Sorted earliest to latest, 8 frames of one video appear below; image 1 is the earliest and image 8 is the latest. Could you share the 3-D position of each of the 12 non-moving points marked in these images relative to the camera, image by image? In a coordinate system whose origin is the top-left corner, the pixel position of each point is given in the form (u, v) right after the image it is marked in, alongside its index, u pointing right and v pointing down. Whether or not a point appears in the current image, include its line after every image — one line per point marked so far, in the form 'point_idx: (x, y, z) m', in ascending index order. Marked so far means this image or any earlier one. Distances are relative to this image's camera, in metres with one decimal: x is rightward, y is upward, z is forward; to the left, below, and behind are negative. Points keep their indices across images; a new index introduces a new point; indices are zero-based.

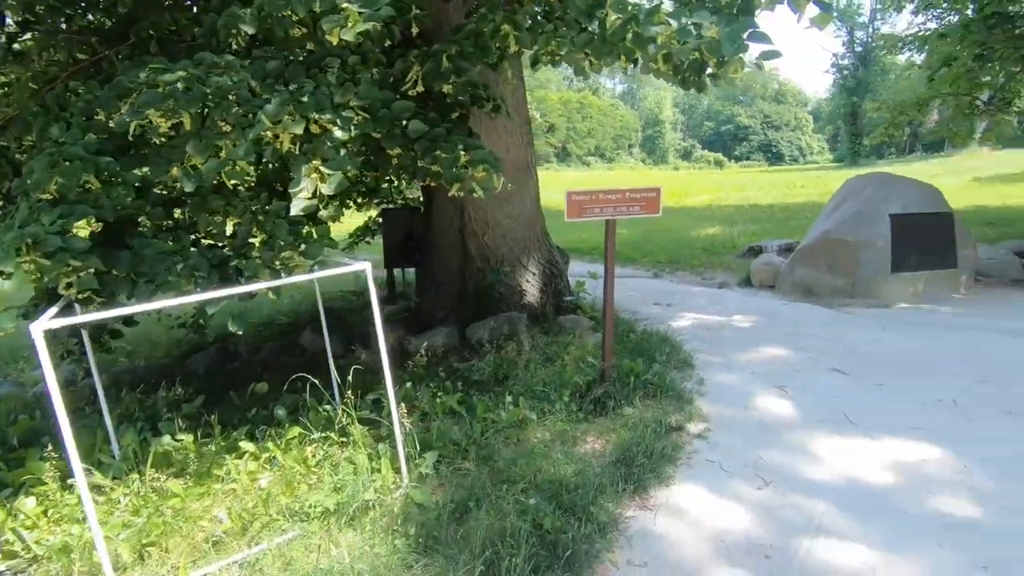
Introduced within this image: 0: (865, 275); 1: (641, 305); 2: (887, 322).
0: (+4.6, +0.2, +7.2) m
1: (+1.7, -0.2, +7.3) m
2: (+4.2, -0.4, +6.2) m
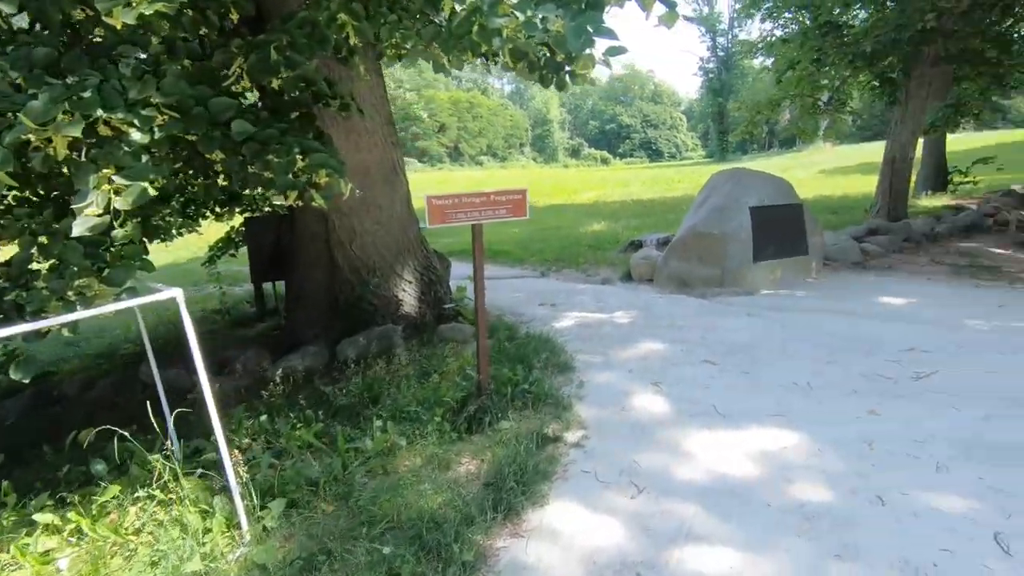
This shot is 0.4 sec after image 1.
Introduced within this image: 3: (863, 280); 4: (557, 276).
0: (+3.0, +0.3, +7.6) m
1: (+0.2, -0.3, +7.2) m
2: (+2.8, -0.2, +6.5) m
3: (+4.9, +0.1, +7.7) m
4: (+0.8, +0.2, +9.7) m
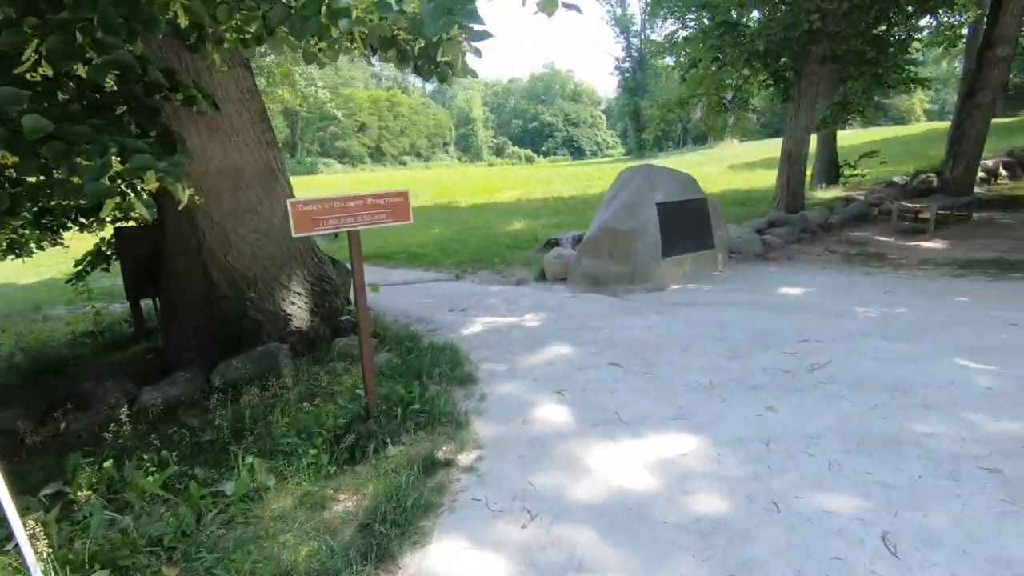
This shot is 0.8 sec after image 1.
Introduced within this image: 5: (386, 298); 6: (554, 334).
0: (+1.8, +0.4, +7.6) m
1: (-0.9, -0.3, +6.8) m
2: (+1.7, -0.2, +6.5) m
3: (+3.6, +0.2, +8.0) m
4: (-0.7, +0.2, +9.4) m
5: (-1.9, -0.2, +8.0) m
6: (+0.4, -0.5, +5.7) m
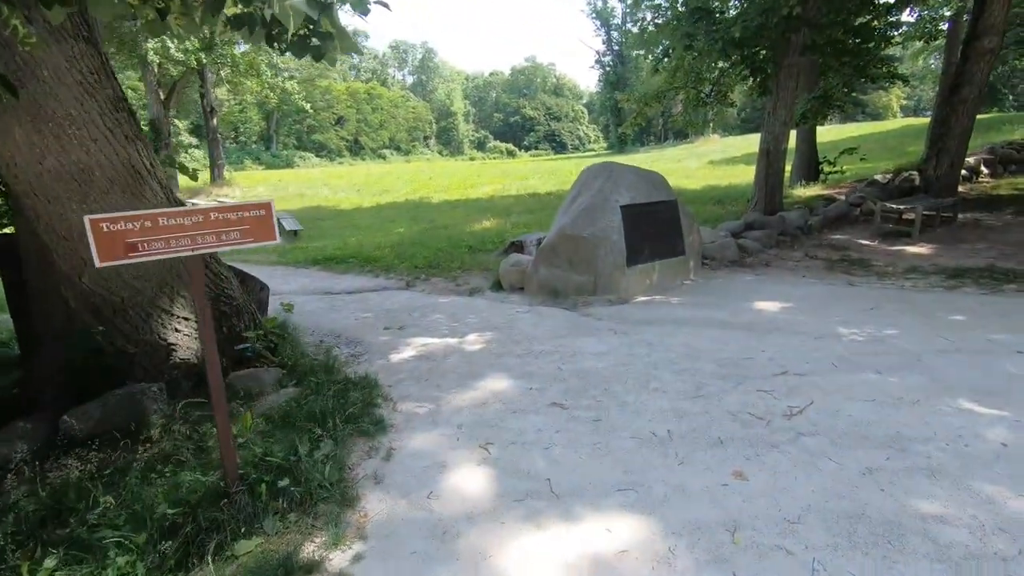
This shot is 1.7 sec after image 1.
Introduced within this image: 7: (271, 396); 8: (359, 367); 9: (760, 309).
0: (+1.1, +0.2, +6.8) m
1: (-1.6, -0.5, +6.0) m
2: (+1.1, -0.4, +5.8) m
3: (+3.0, +0.1, +7.3) m
4: (-1.4, 0.0, +8.6) m
5: (-2.5, -0.3, +7.1) m
6: (-0.1, -0.6, +4.9) m
7: (-1.9, -0.8, +4.3) m
8: (-1.4, -0.7, +5.0) m
9: (+2.6, -0.2, +5.9) m
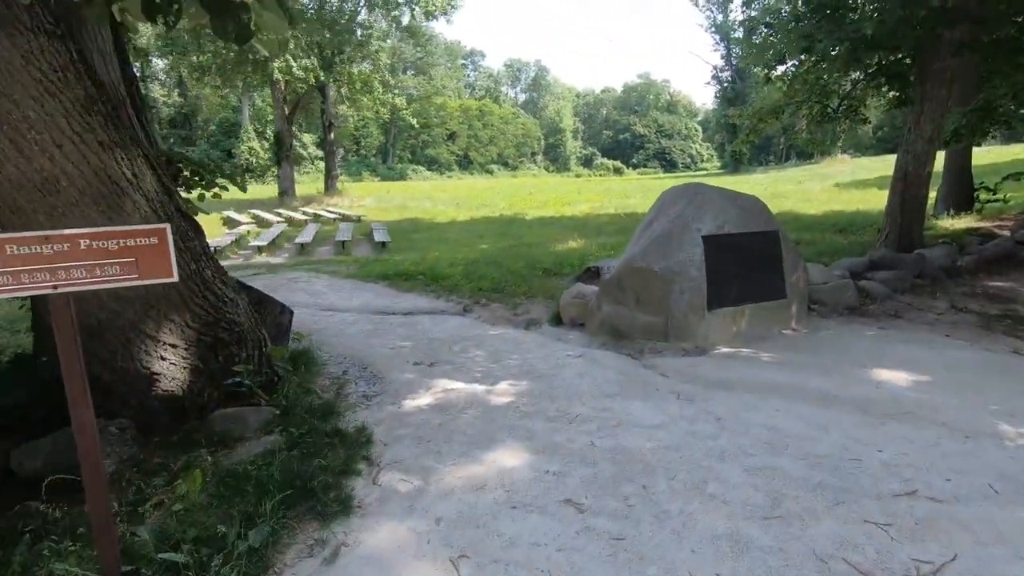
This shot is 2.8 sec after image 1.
0: (+1.7, -0.3, +5.7) m
1: (-1.1, -0.8, +5.3) m
2: (+1.5, -0.8, +4.6) m
3: (+3.6, -0.5, +5.8) m
4: (-0.5, -0.4, +7.8) m
5: (-1.9, -0.6, +6.6) m
6: (0.0, -1.0, +4.0) m
7: (-1.8, -1.1, +3.7) m
8: (-1.2, -1.0, +4.3) m
9: (+3.0, -0.8, +4.5) m
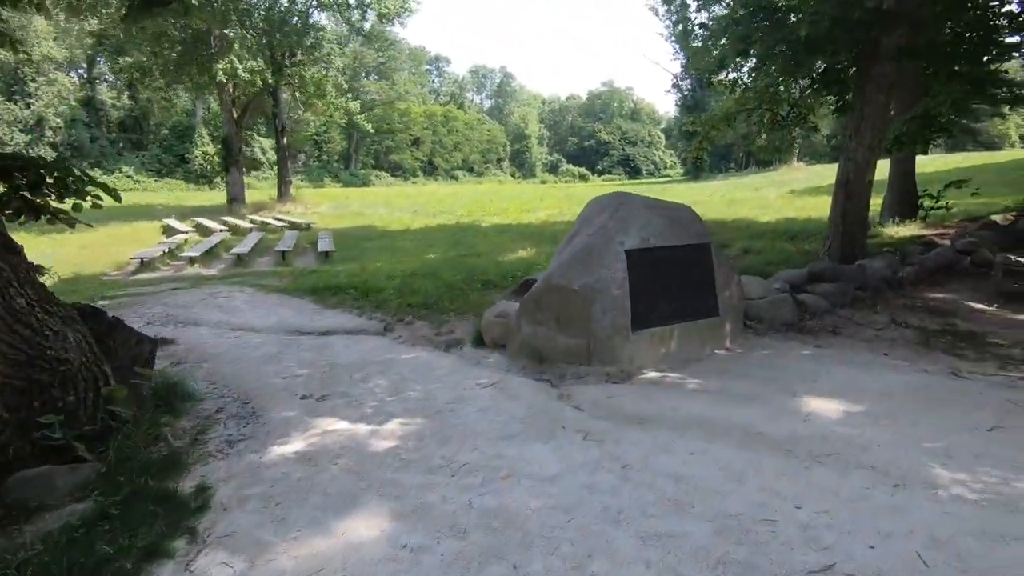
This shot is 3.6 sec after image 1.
0: (+0.8, -0.4, +5.2) m
1: (-2.0, -1.0, +4.7) m
2: (+0.7, -1.0, +4.1) m
3: (+2.7, -0.7, +5.4) m
4: (-1.5, -0.6, +7.2) m
5: (-2.8, -0.8, +5.9) m
6: (-0.7, -1.2, +3.4) m
7: (-2.5, -1.2, +3.0) m
8: (-1.9, -1.2, +3.6) m
9: (+2.2, -0.9, +4.0) m
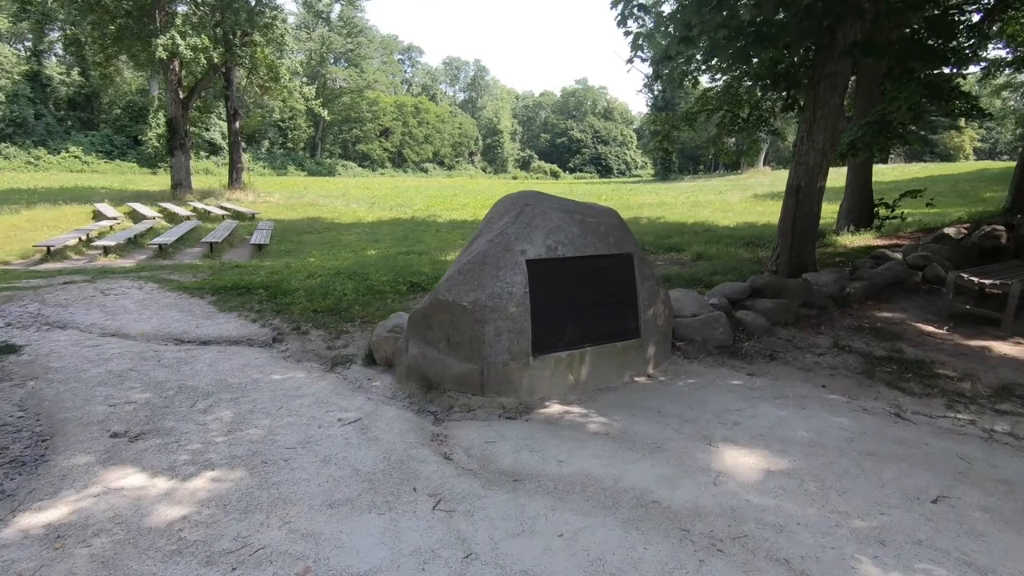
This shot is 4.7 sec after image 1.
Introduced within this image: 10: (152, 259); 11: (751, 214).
0: (-0.1, -0.6, +4.4) m
1: (-2.9, -1.1, +3.7) m
2: (-0.3, -1.1, +3.3) m
3: (+1.7, -0.8, +4.6) m
4: (-2.5, -0.6, +6.3) m
5: (-3.8, -0.9, +4.9) m
6: (-1.6, -1.3, +2.5) m
7: (-3.4, -1.3, +2.0) m
8: (-2.8, -1.2, +2.7) m
9: (+1.3, -1.1, +3.3) m
10: (-9.5, +0.8, +14.4) m
11: (+8.1, +2.5, +19.0) m
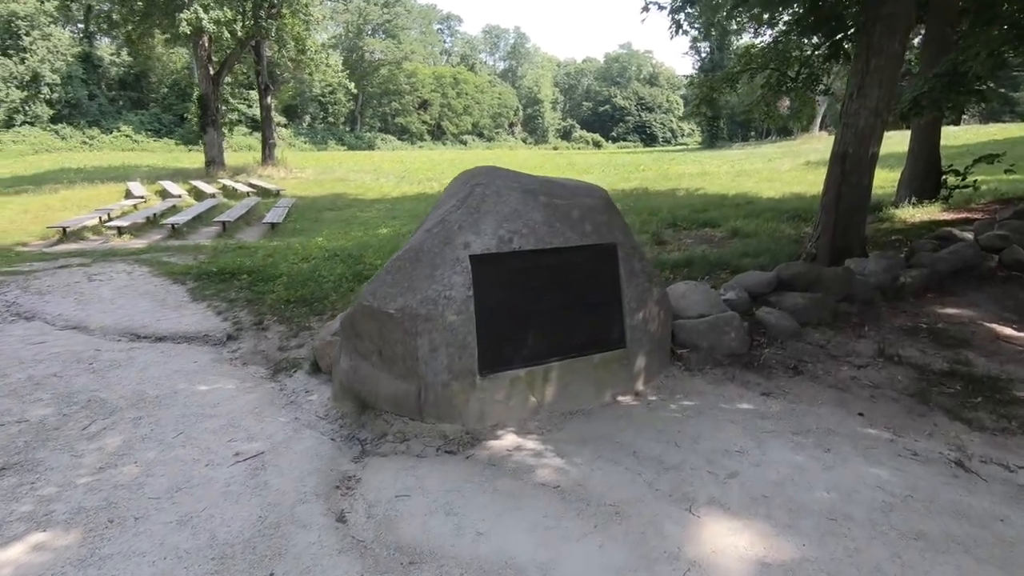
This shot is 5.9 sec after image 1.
0: (-0.5, -0.6, +3.5) m
1: (-3.3, -1.1, +3.1) m
2: (-0.7, -1.2, +2.5) m
3: (+1.4, -0.8, +3.7) m
4: (-2.7, -0.6, +5.6) m
5: (-4.1, -0.9, +4.3) m
6: (-2.1, -1.4, +1.8) m
7: (-3.9, -1.4, +1.4) m
8: (-3.3, -1.3, +2.1) m
9: (+0.8, -1.2, +2.4) m
10: (-9.0, +1.3, +14.2) m
11: (+8.8, +3.2, +17.3) m
